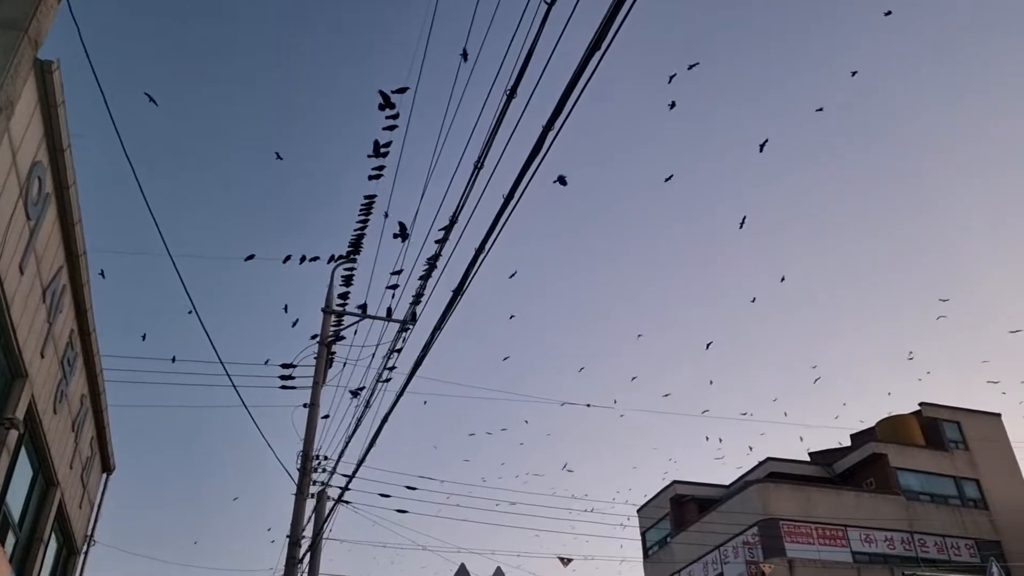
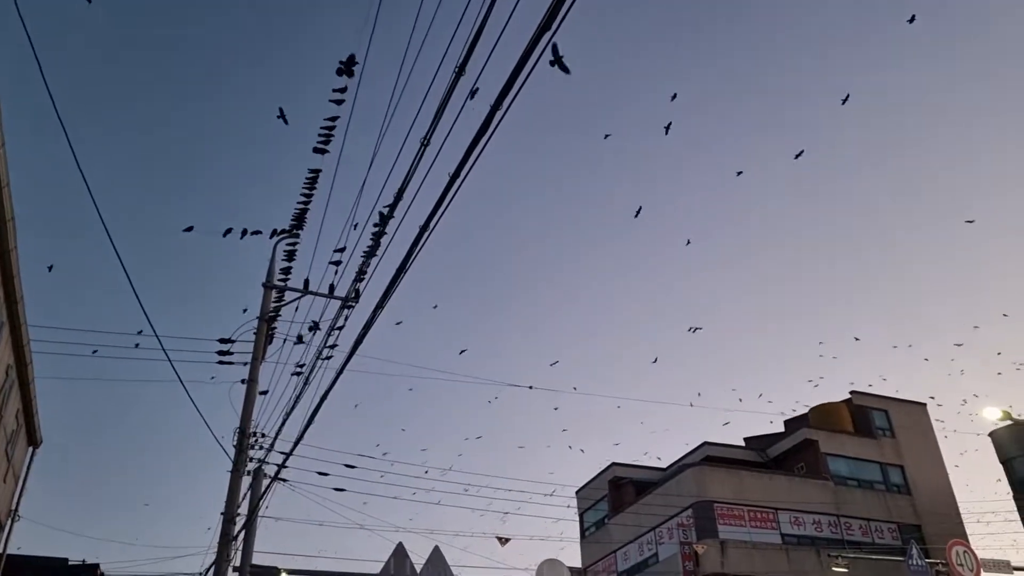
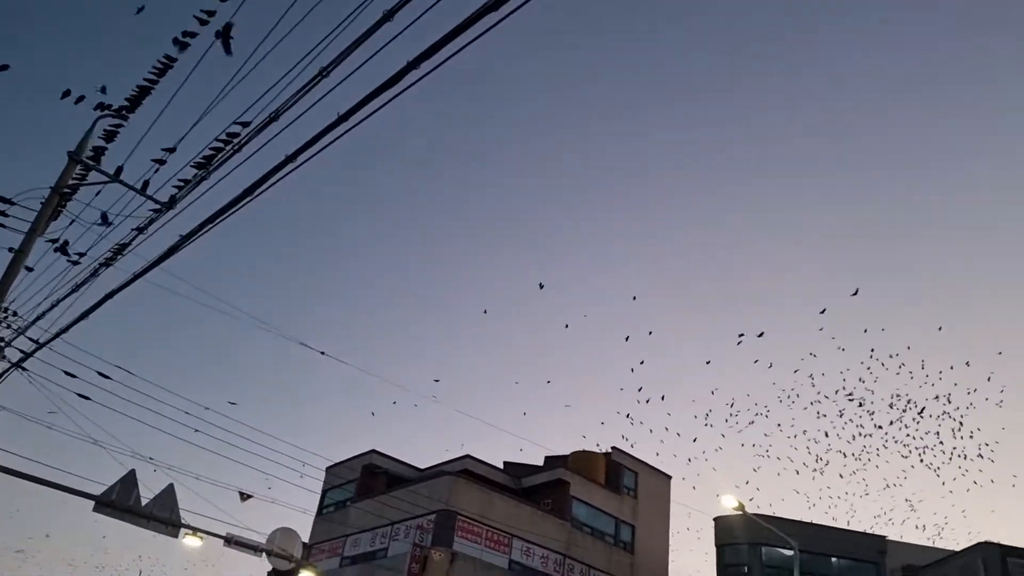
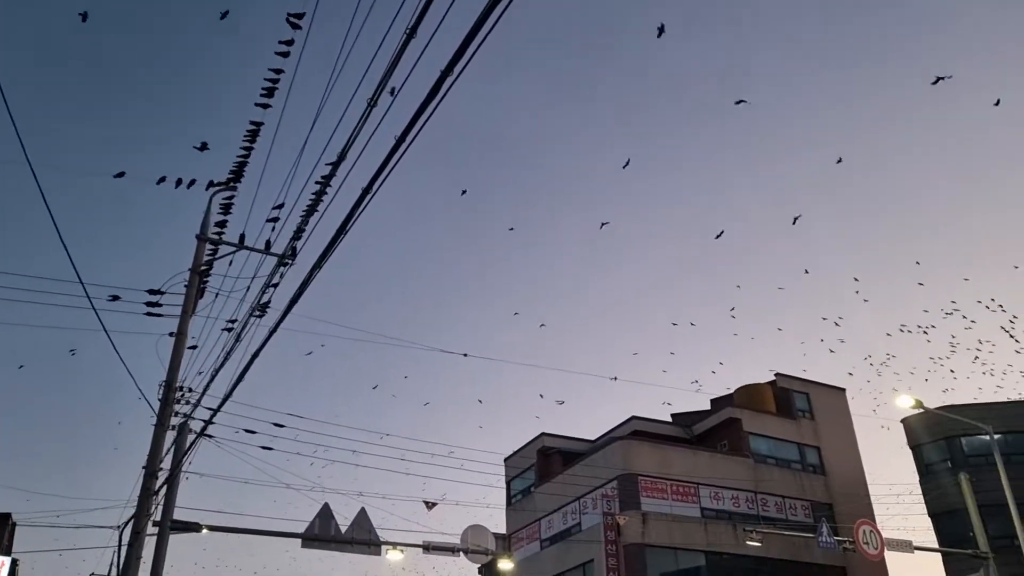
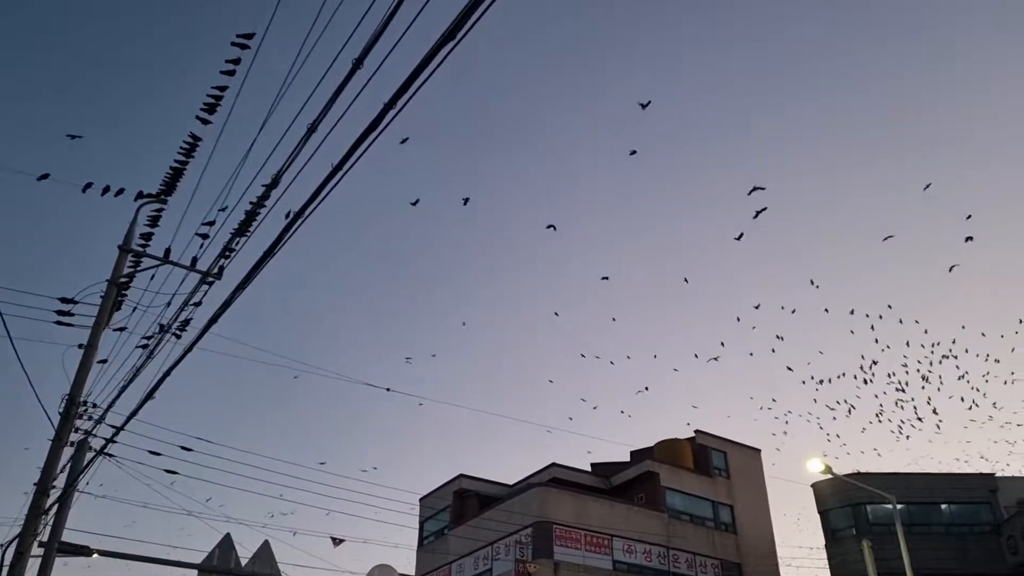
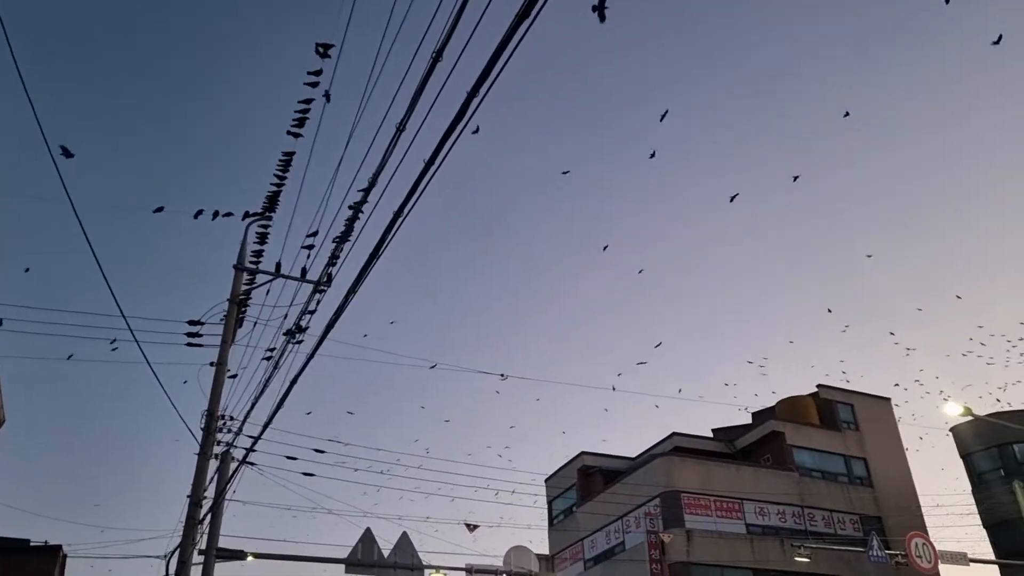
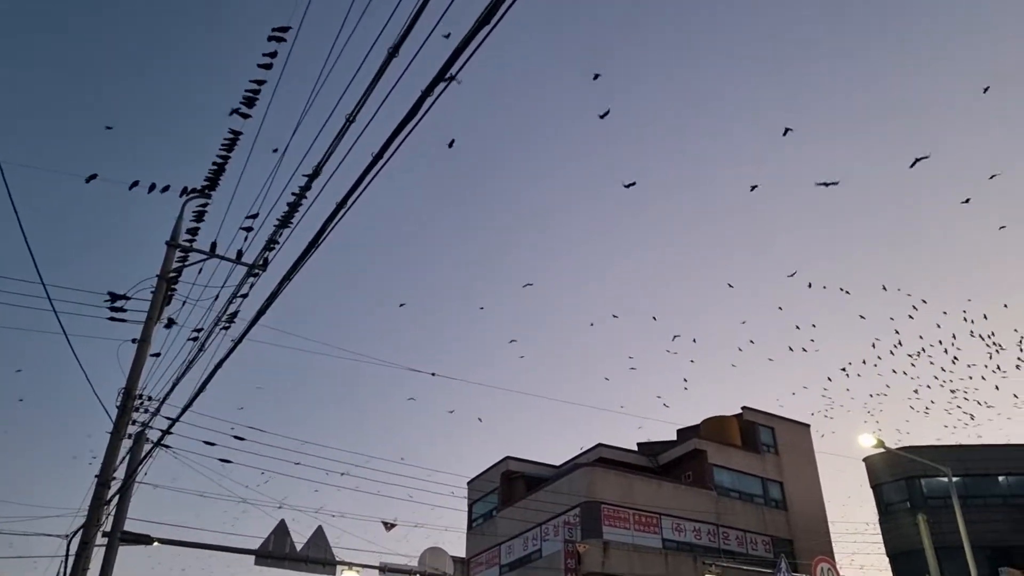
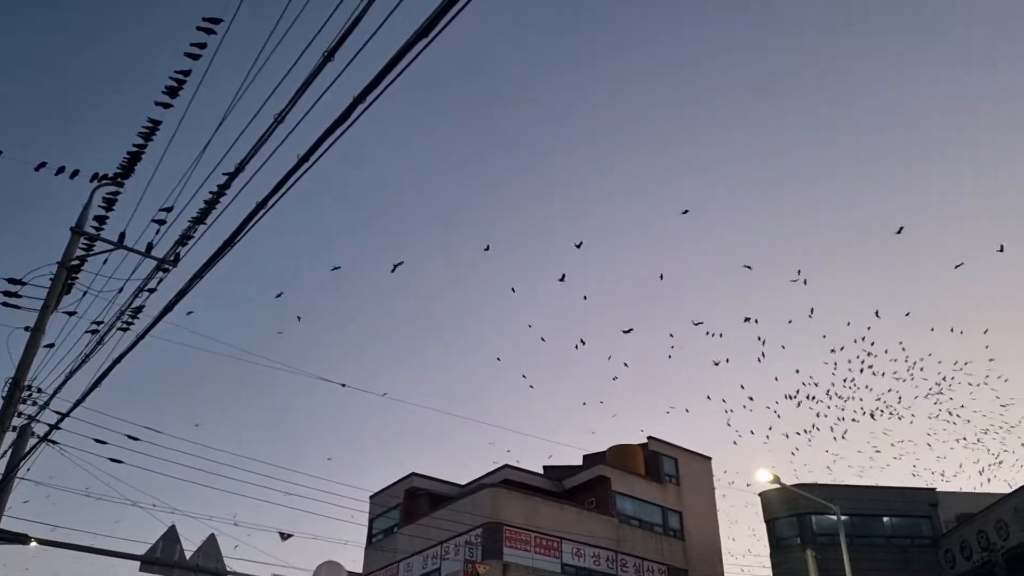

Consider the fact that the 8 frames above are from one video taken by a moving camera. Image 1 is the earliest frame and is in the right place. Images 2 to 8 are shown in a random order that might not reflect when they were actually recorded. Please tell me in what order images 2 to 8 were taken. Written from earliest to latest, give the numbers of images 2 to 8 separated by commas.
2, 6, 4, 7, 5, 8, 3
